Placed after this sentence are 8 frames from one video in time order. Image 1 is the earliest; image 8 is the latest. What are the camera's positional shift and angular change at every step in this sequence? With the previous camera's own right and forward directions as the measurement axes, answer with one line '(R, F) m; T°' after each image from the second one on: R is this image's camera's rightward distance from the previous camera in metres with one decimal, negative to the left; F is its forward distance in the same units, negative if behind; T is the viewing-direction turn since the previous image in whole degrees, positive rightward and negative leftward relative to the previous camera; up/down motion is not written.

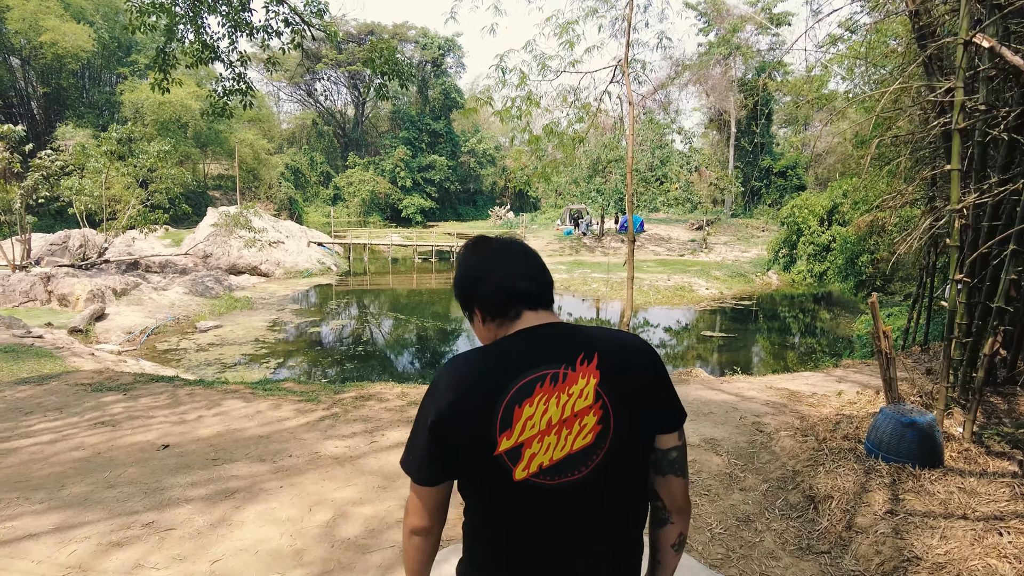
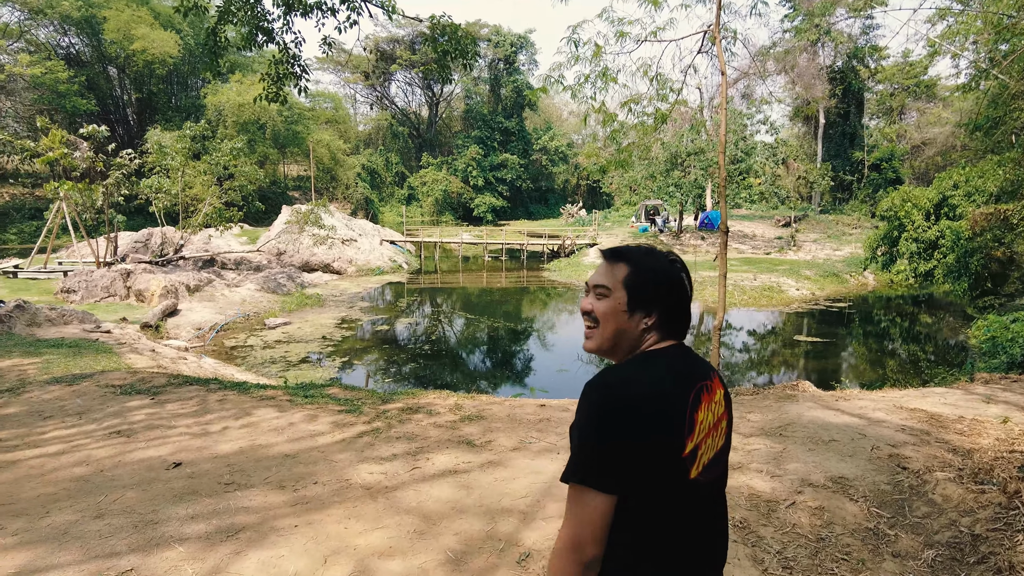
(0.0, +0.9) m; -7°
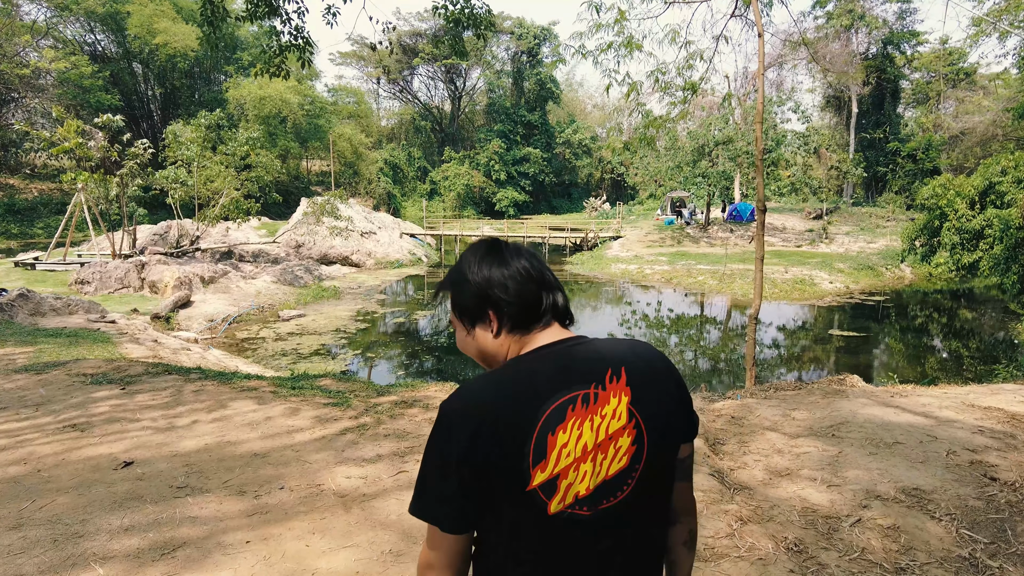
(+0.1, +0.6) m; -3°
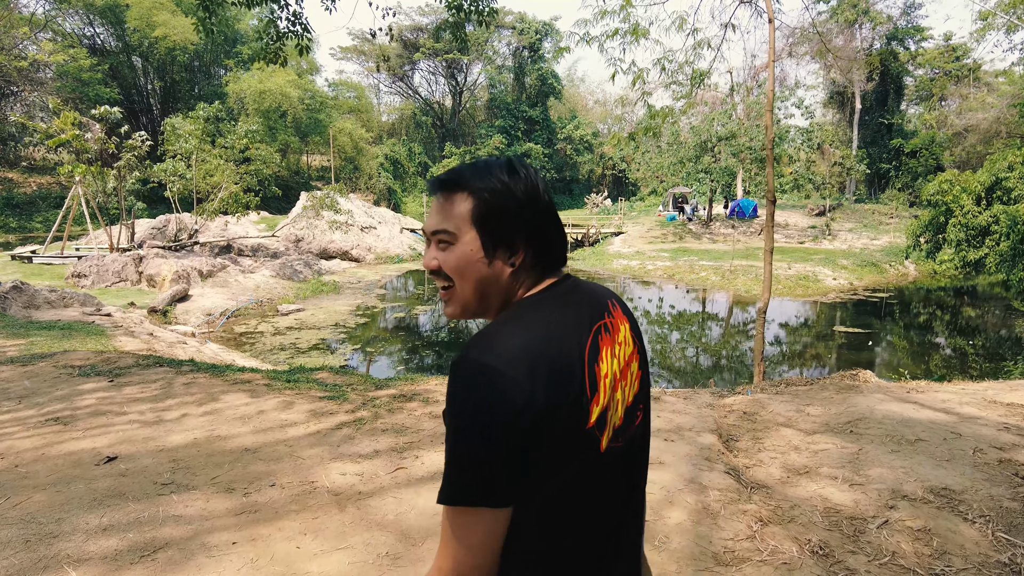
(0.0, +0.2) m; 0°
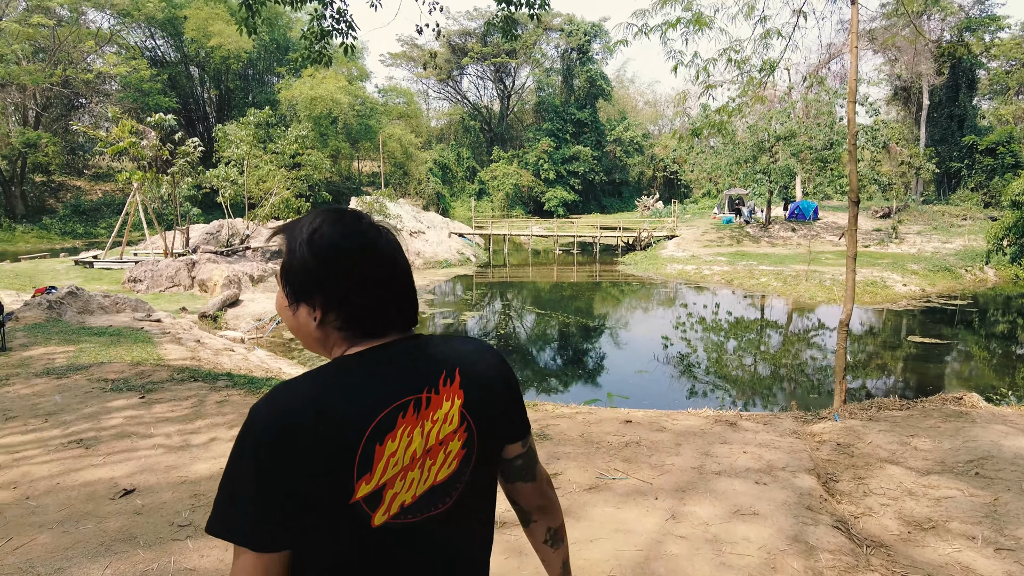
(-0.1, +0.5) m; -5°
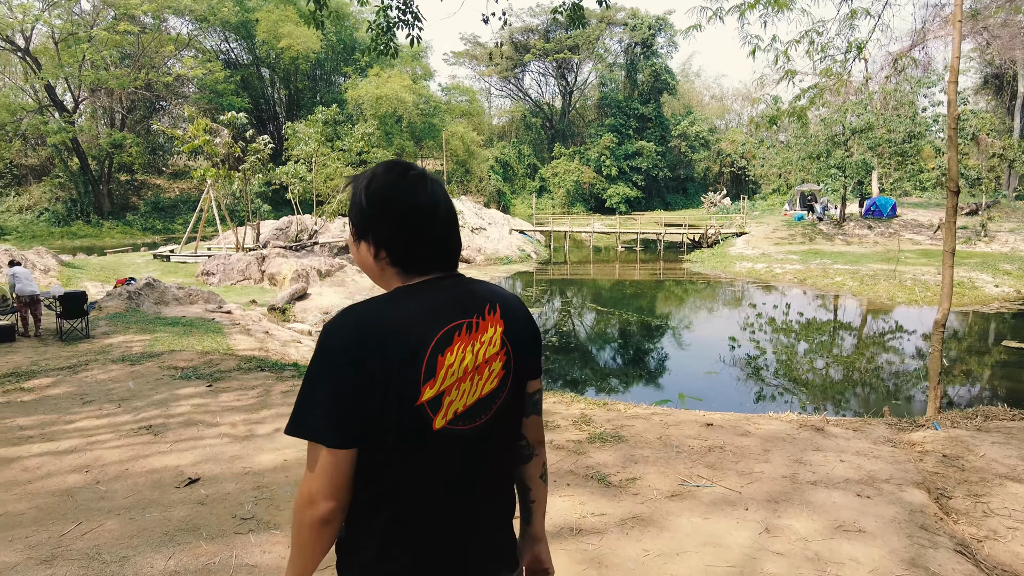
(-0.1, +0.2) m; -6°
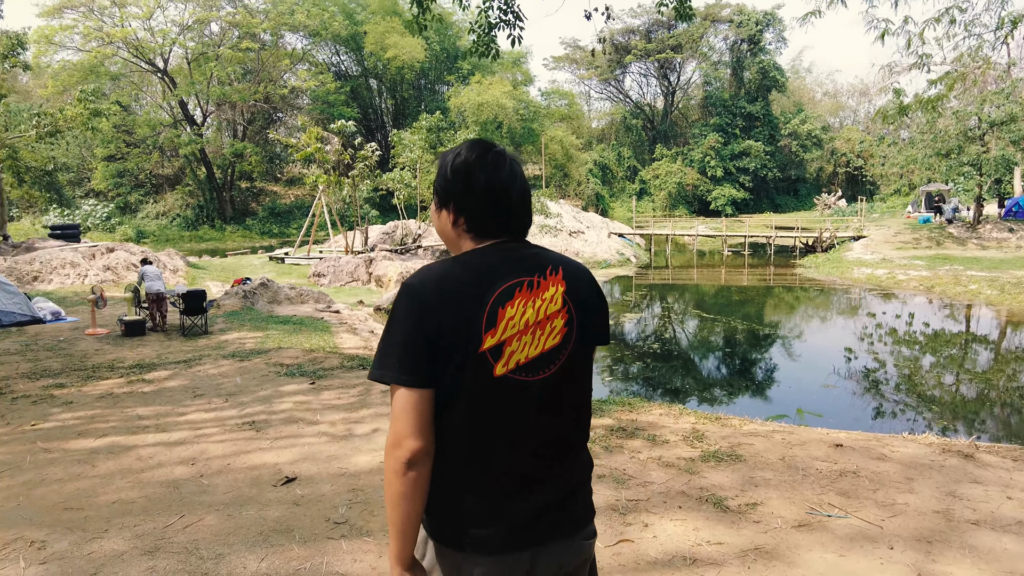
(-0.1, +0.3) m; -10°
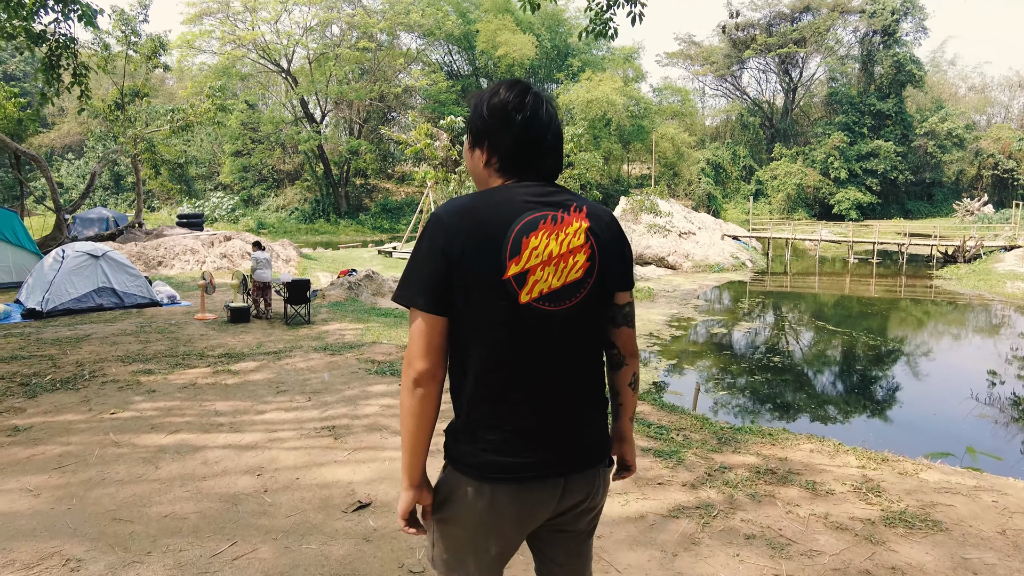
(-0.1, +0.5) m; -10°
